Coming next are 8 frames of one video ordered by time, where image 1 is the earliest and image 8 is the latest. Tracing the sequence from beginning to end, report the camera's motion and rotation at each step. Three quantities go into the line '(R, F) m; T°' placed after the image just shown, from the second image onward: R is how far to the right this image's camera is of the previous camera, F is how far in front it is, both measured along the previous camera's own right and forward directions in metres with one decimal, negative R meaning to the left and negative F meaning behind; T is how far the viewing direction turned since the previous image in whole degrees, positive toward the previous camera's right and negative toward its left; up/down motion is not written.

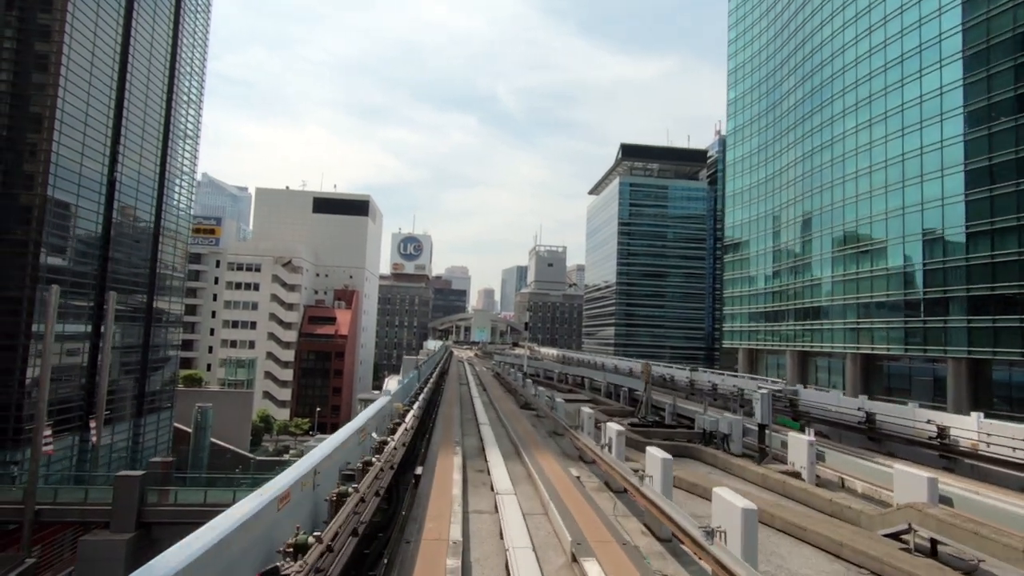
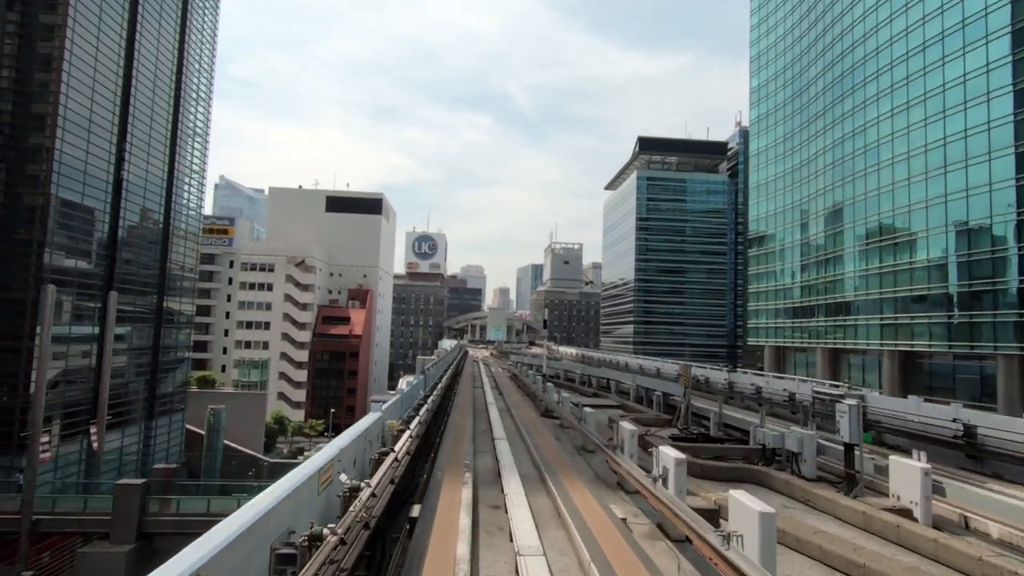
(0.0, +0.7) m; -2°
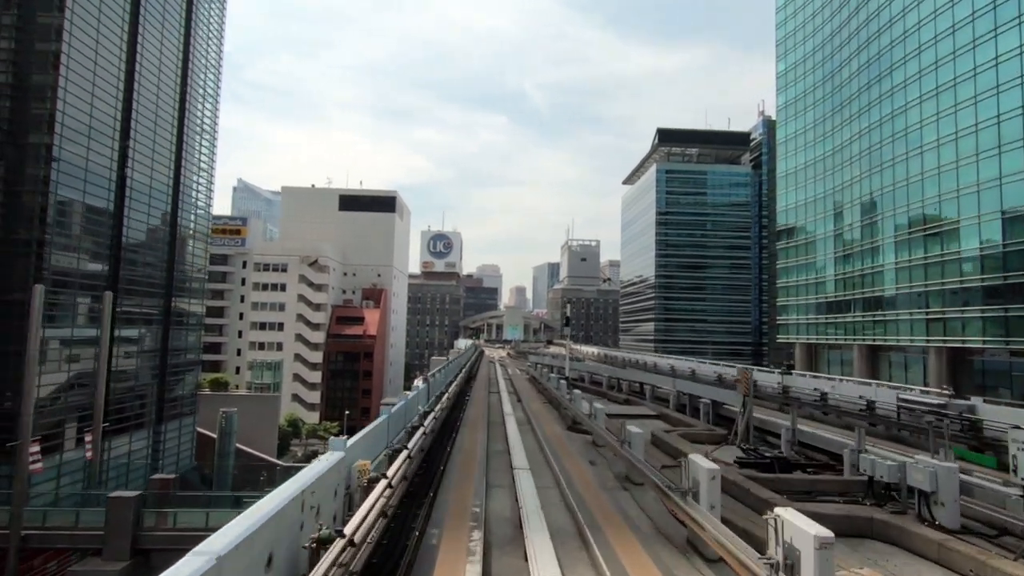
(0.0, +0.9) m; -2°
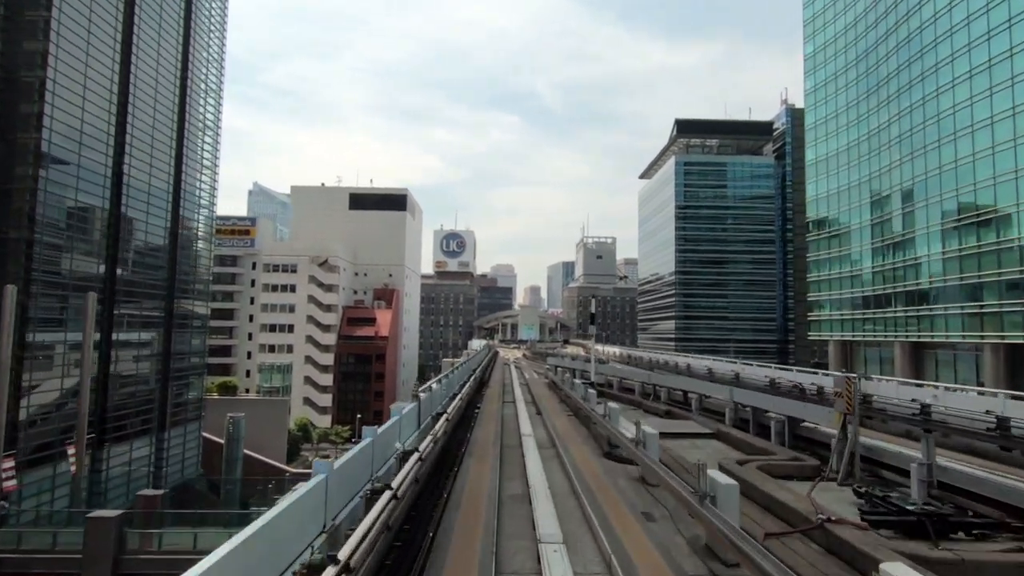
(0.0, +1.0) m; -1°
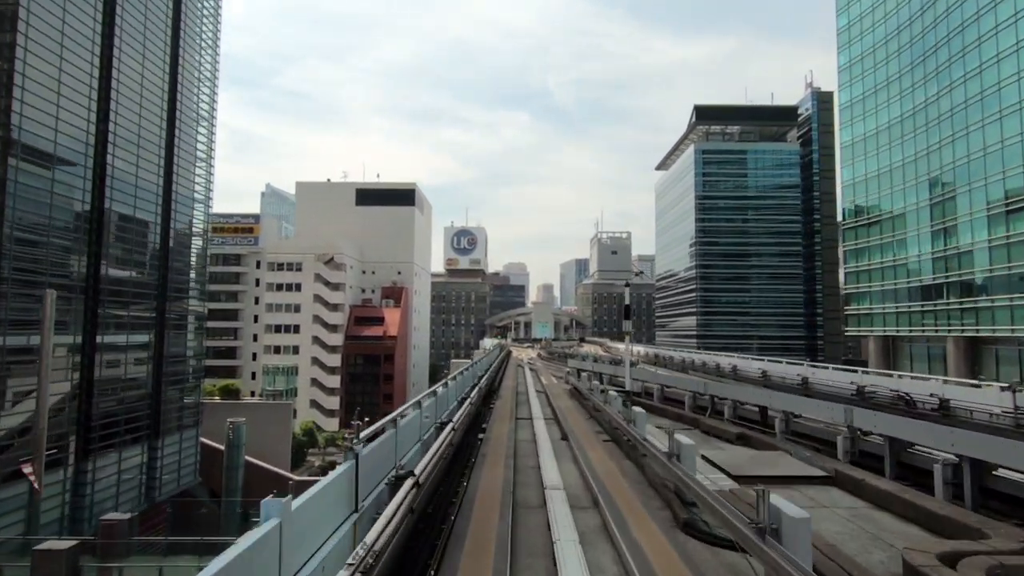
(0.0, +1.4) m; -1°
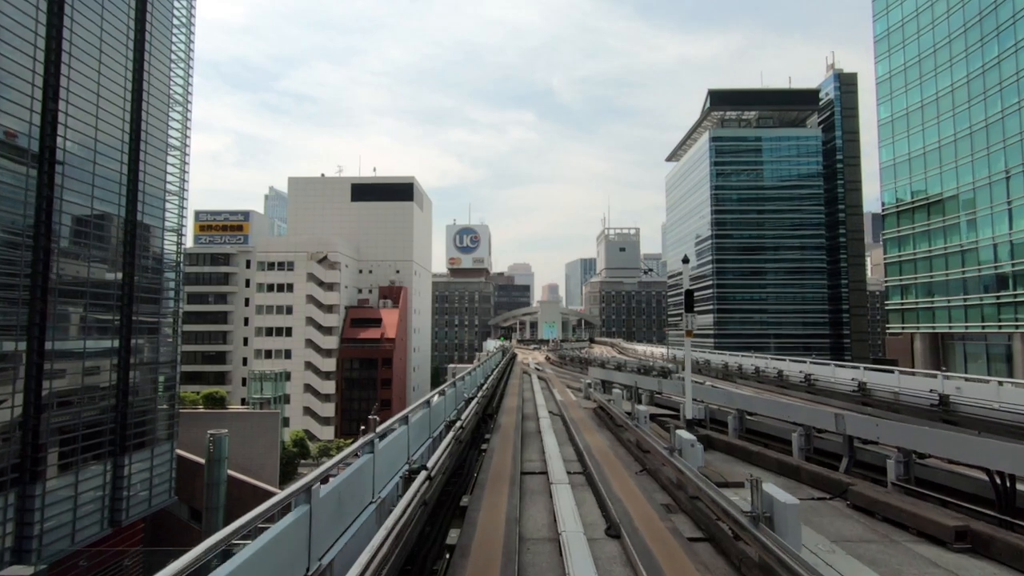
(0.0, +1.9) m; 0°
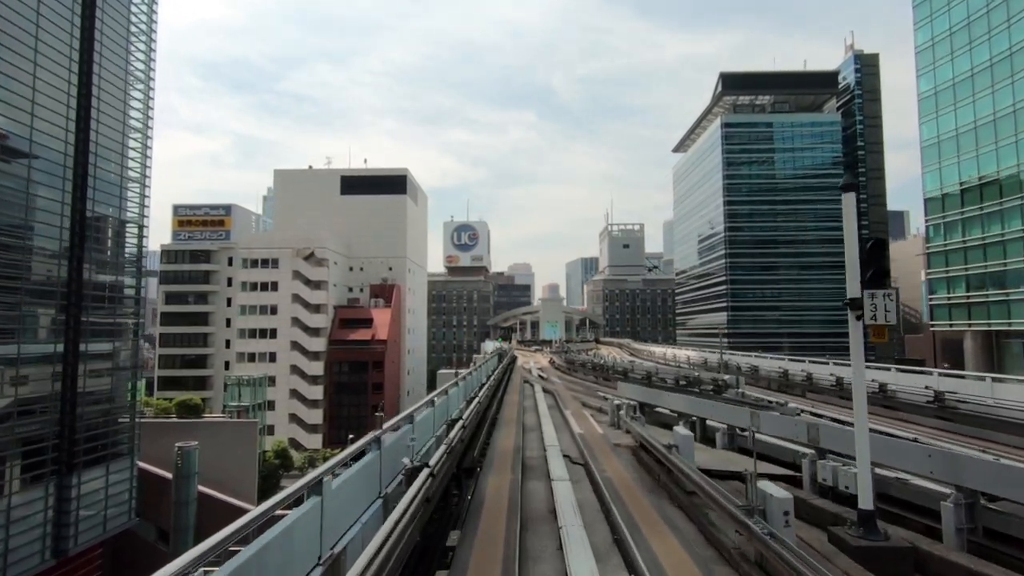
(0.0, +2.0) m; 0°
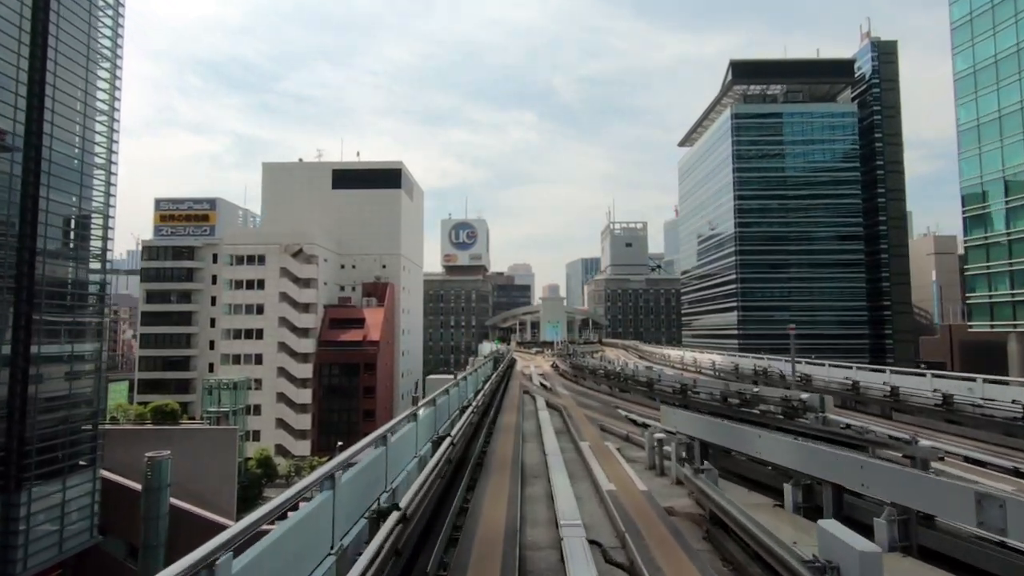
(0.0, +1.5) m; 0°
